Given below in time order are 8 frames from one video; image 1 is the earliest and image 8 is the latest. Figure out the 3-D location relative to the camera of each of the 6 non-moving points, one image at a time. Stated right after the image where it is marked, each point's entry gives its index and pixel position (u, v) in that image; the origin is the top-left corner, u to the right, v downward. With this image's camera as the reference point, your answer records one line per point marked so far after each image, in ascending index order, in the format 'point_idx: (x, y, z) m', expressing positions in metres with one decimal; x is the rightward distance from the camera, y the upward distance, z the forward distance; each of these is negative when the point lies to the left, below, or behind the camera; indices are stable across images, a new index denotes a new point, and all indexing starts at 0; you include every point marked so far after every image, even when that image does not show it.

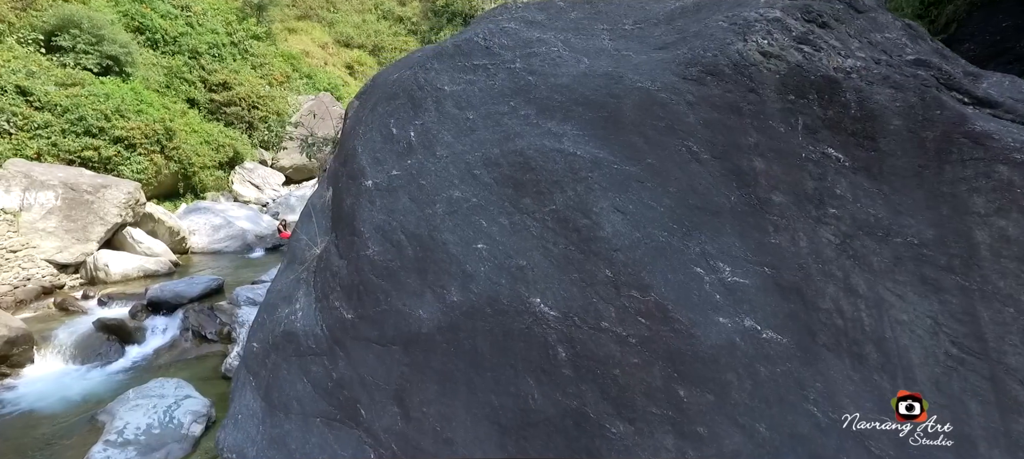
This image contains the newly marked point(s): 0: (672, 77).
0: (+0.9, +0.8, +2.6) m
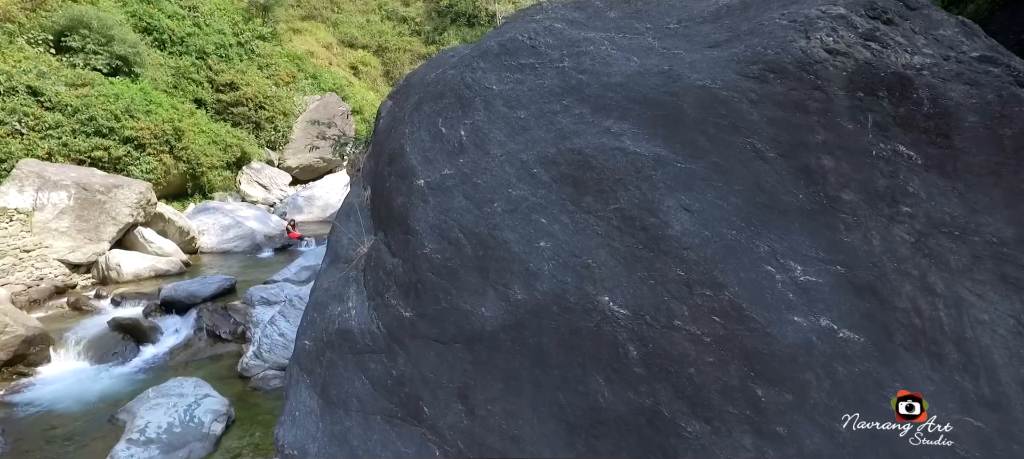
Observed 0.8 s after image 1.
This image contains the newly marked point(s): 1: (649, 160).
0: (+1.2, +0.8, +2.6) m
1: (+0.7, +0.4, +2.5) m
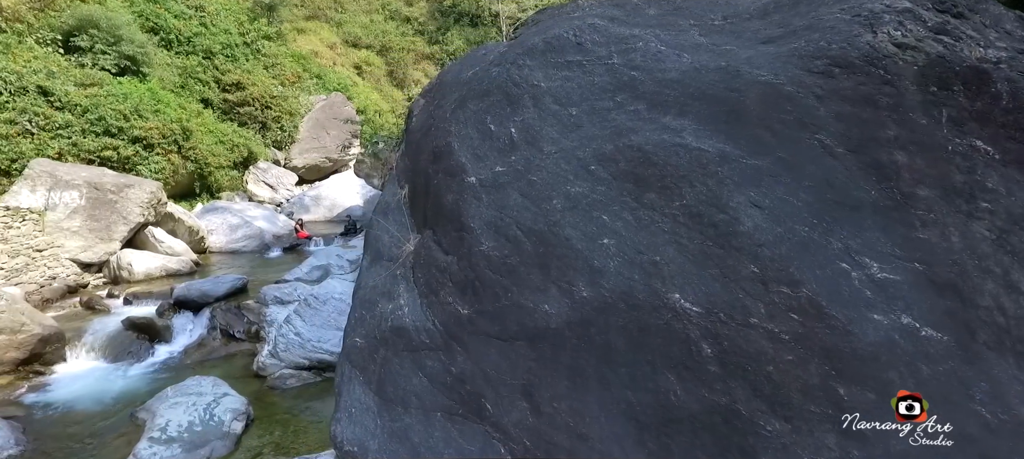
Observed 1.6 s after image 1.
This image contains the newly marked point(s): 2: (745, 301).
0: (+1.5, +0.8, +2.5) m
1: (+1.0, +0.4, +2.5) m
2: (+1.0, -0.3, +2.1) m
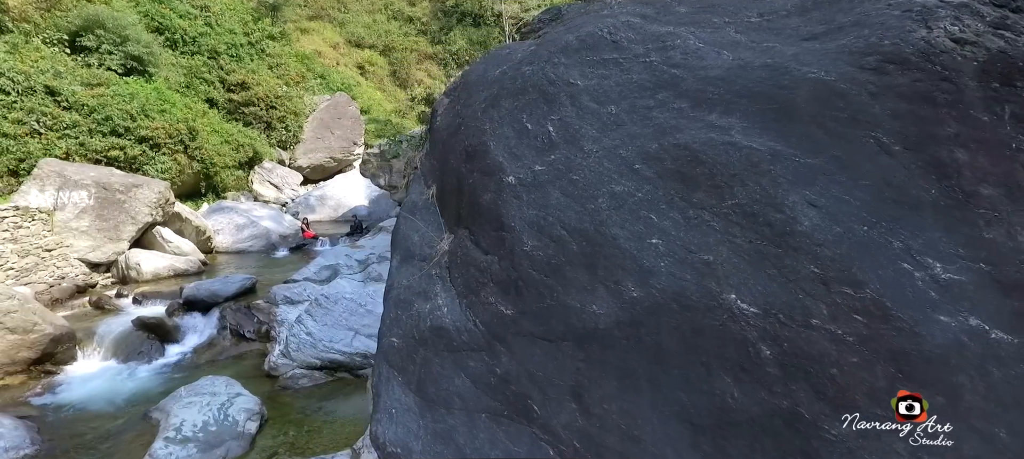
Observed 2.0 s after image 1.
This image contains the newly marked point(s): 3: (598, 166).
0: (+1.7, +0.8, +2.5) m
1: (+1.3, +0.4, +2.4) m
2: (+1.3, -0.3, +2.1) m
3: (+0.5, +0.4, +2.8) m
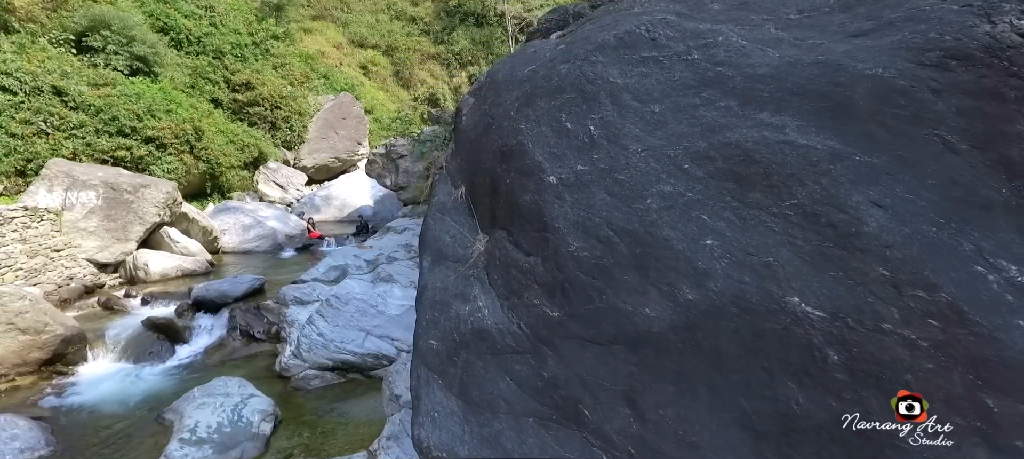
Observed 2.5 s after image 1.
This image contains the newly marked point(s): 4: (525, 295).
0: (+2.0, +0.8, +2.4) m
1: (+1.5, +0.4, +2.4) m
2: (+1.5, -0.3, +2.0) m
3: (+0.7, +0.4, +2.8) m
4: (+0.1, -0.4, +2.9) m
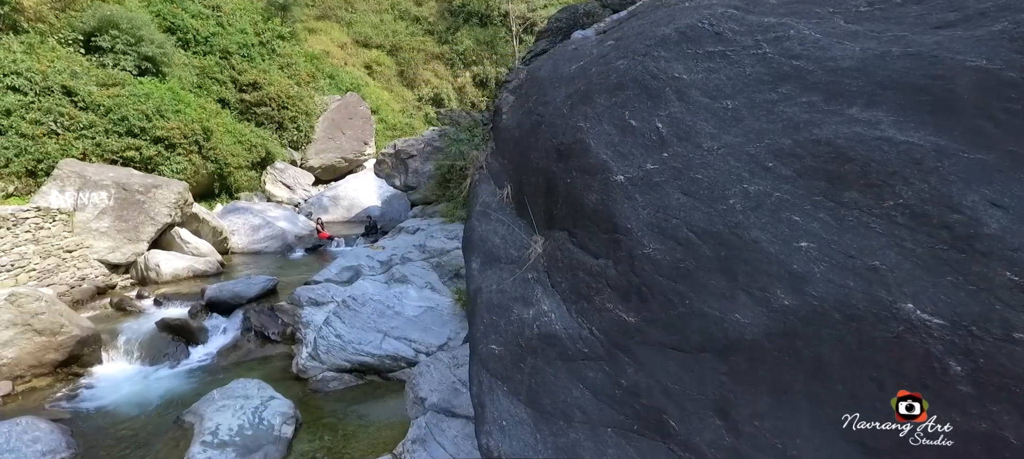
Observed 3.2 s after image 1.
0: (+2.4, +0.8, +2.3) m
1: (+1.9, +0.4, +2.2) m
2: (+1.9, -0.3, +1.9) m
3: (+1.1, +0.4, +2.6) m
4: (+0.5, -0.4, +2.8) m
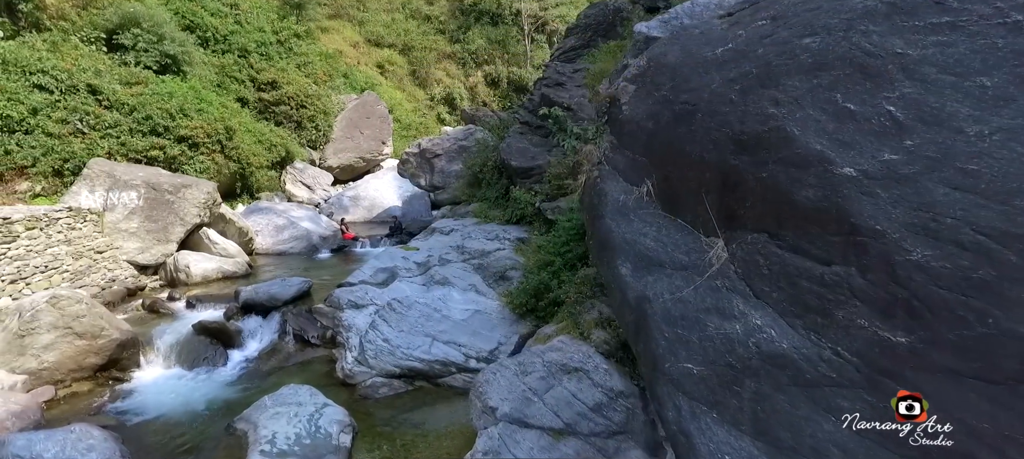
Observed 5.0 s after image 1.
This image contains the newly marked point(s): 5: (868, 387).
0: (+3.5, +0.8, +1.8) m
1: (+3.0, +0.4, +1.8) m
2: (+3.0, -0.3, +1.4) m
3: (+2.3, +0.4, +2.2) m
4: (+1.6, -0.4, +2.3) m
5: (+1.6, -0.7, +2.1) m
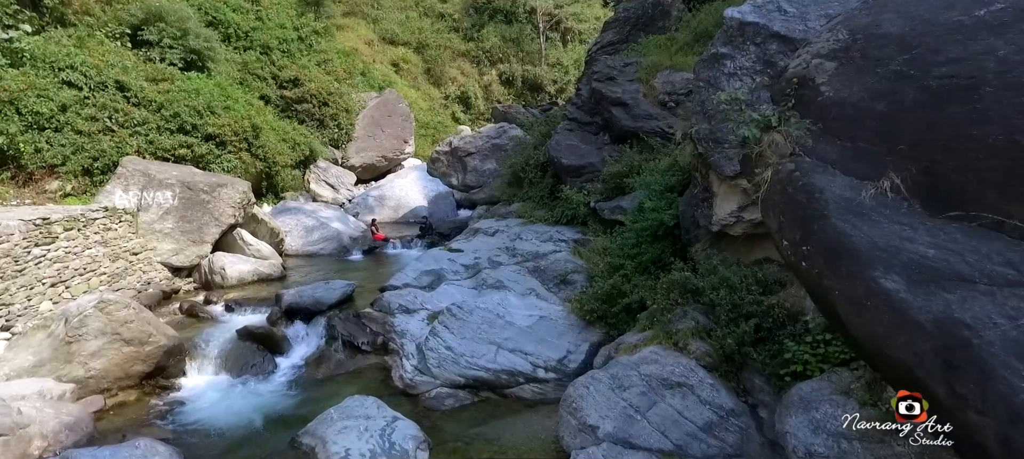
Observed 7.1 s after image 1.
0: (+4.9, +0.8, +1.1) m
1: (+4.4, +0.3, +1.0) m
2: (+4.4, -0.4, +0.7) m
3: (+3.7, +0.3, +1.4) m
4: (+3.0, -0.4, +1.6) m
5: (+3.0, -0.7, +1.4) m
